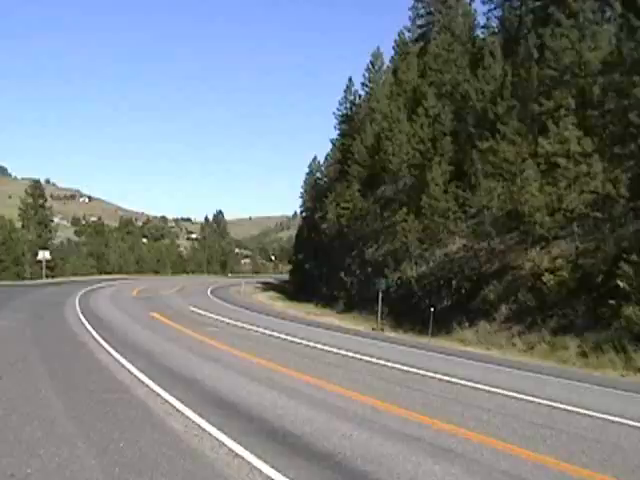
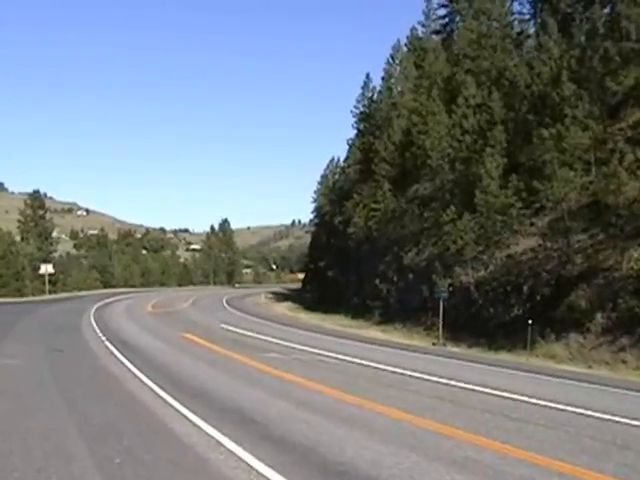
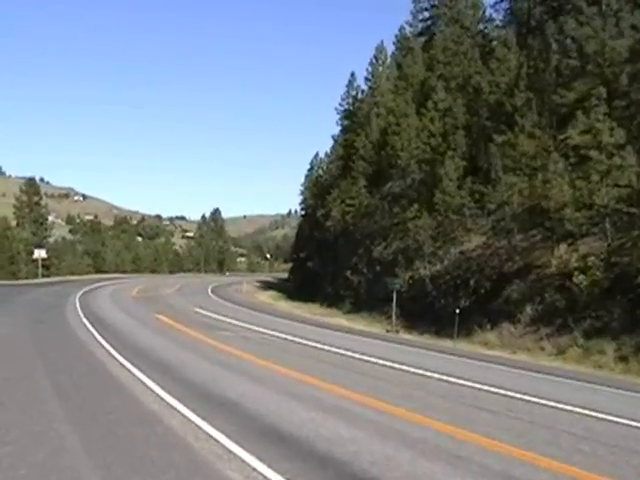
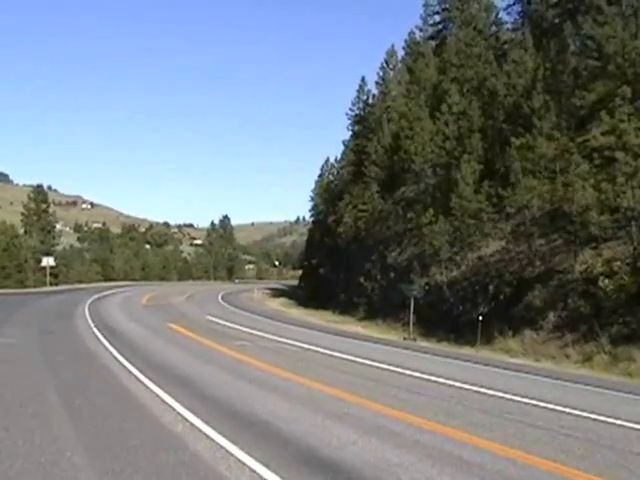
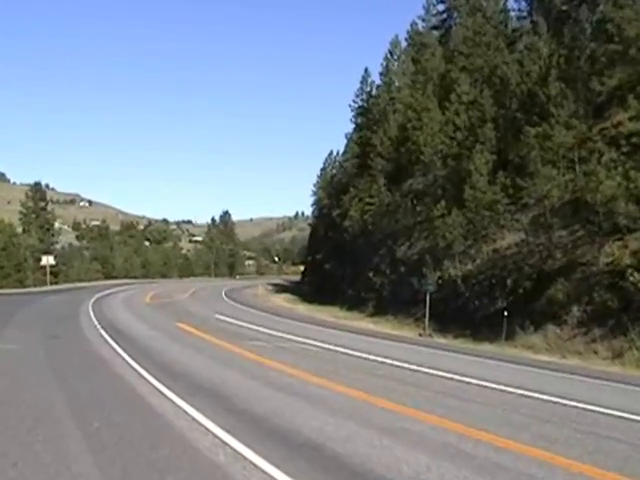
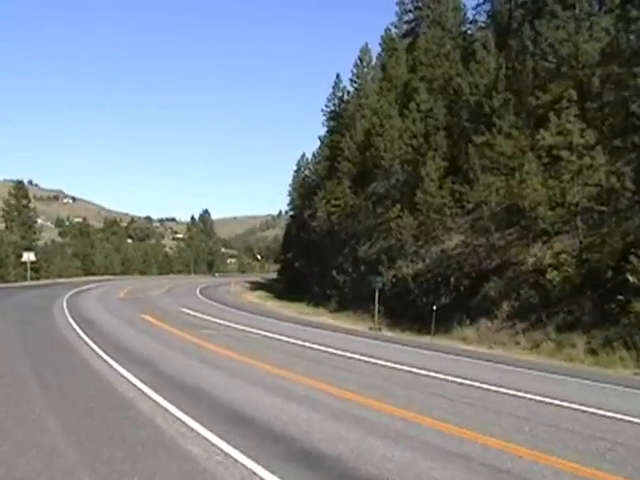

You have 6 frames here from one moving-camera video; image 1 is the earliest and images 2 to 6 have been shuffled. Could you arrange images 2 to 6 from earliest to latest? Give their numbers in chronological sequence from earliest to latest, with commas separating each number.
6, 3, 4, 5, 2
